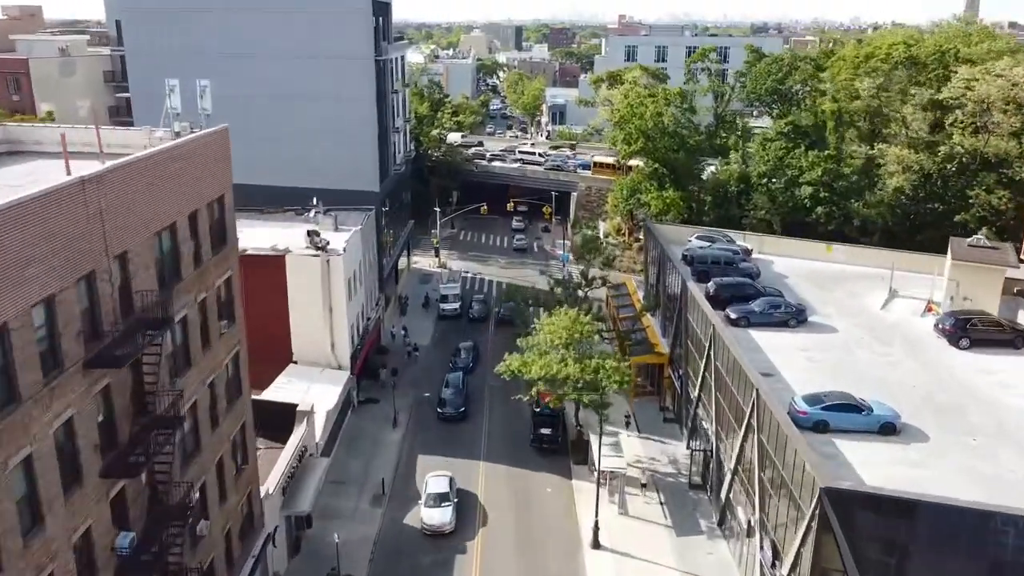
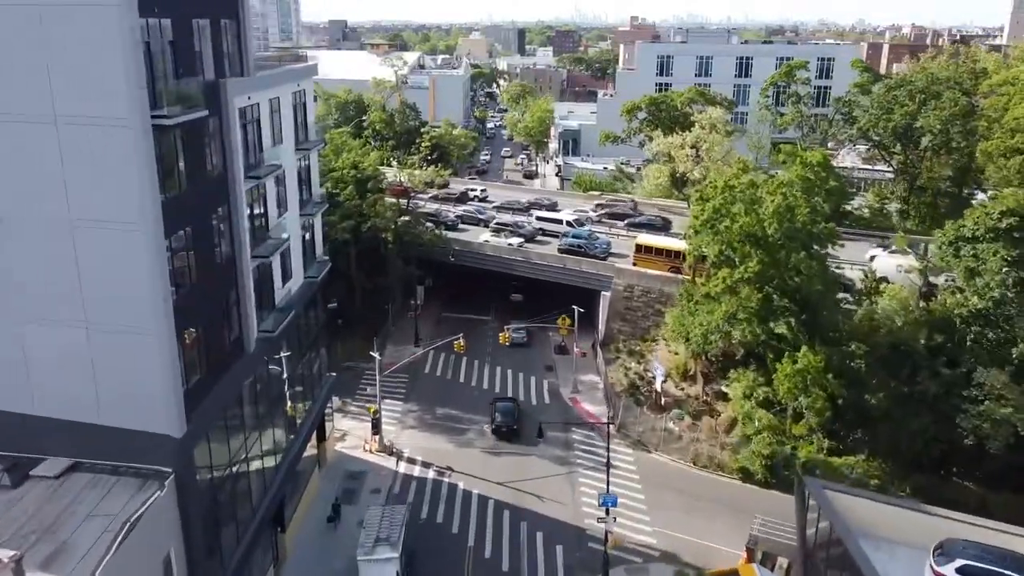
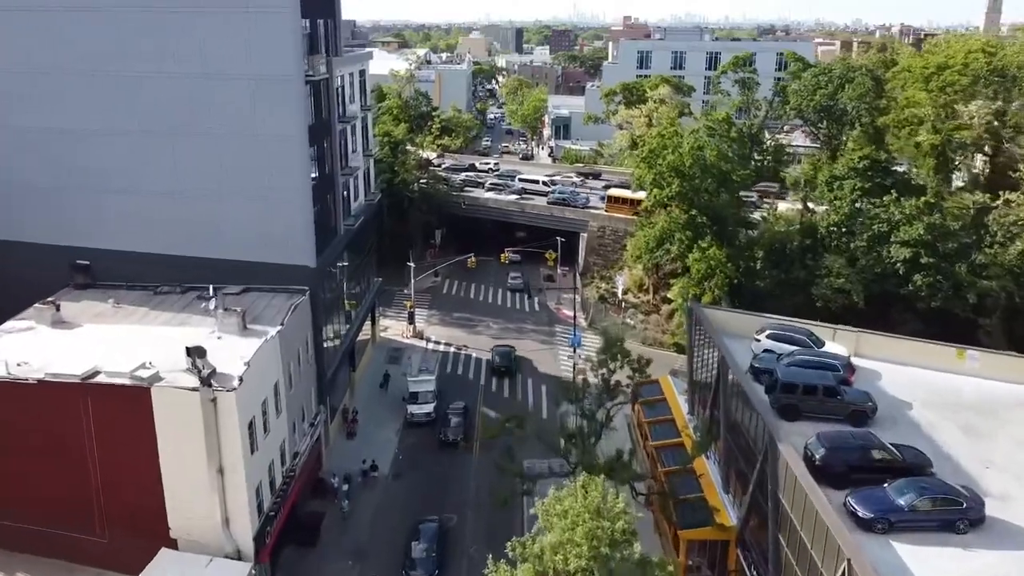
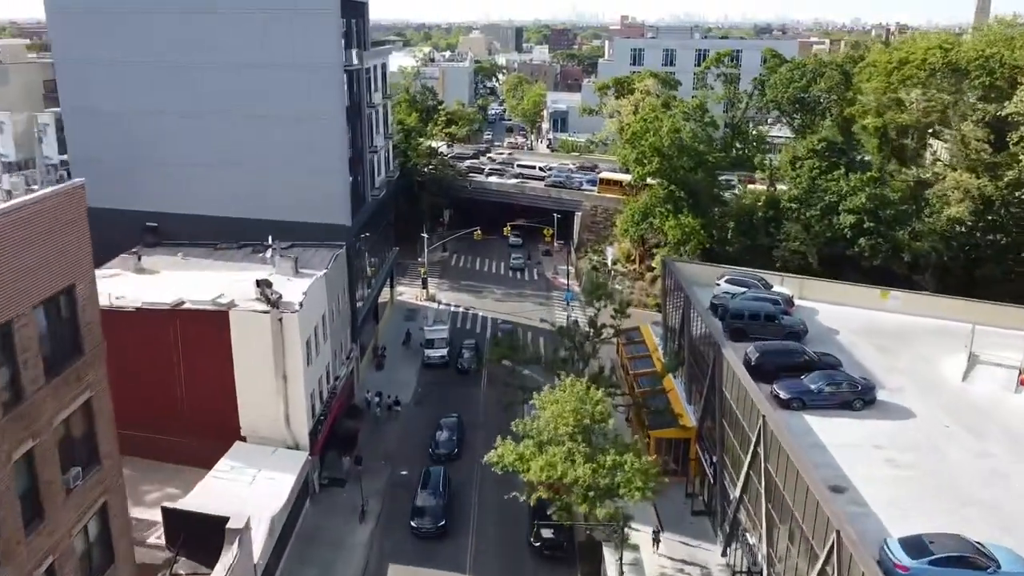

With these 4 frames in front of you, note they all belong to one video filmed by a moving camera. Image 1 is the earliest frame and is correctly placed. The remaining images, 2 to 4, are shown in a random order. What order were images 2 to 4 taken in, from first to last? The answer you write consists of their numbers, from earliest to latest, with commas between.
4, 3, 2
